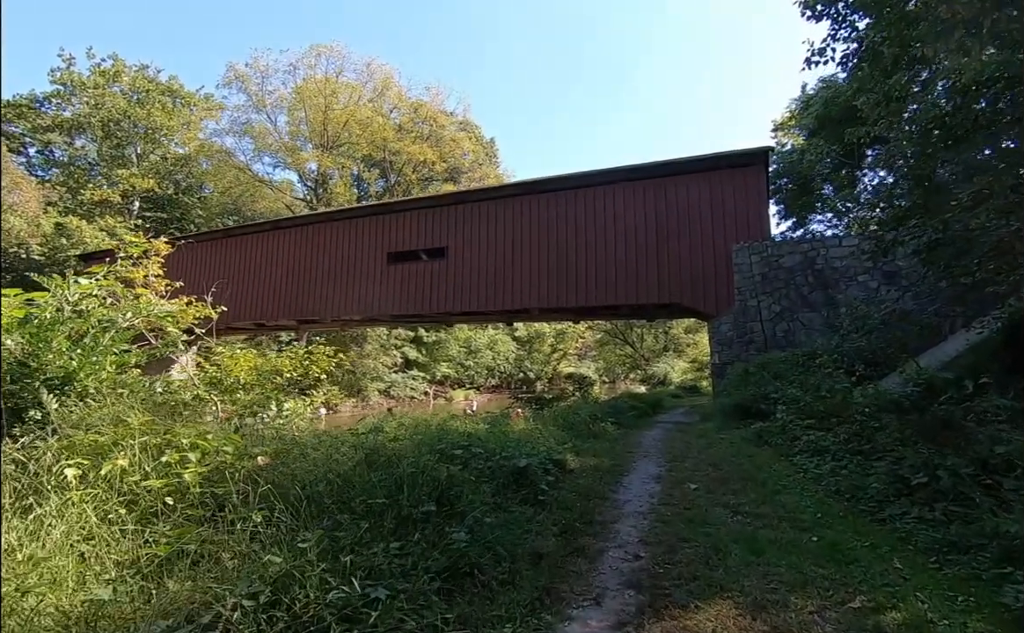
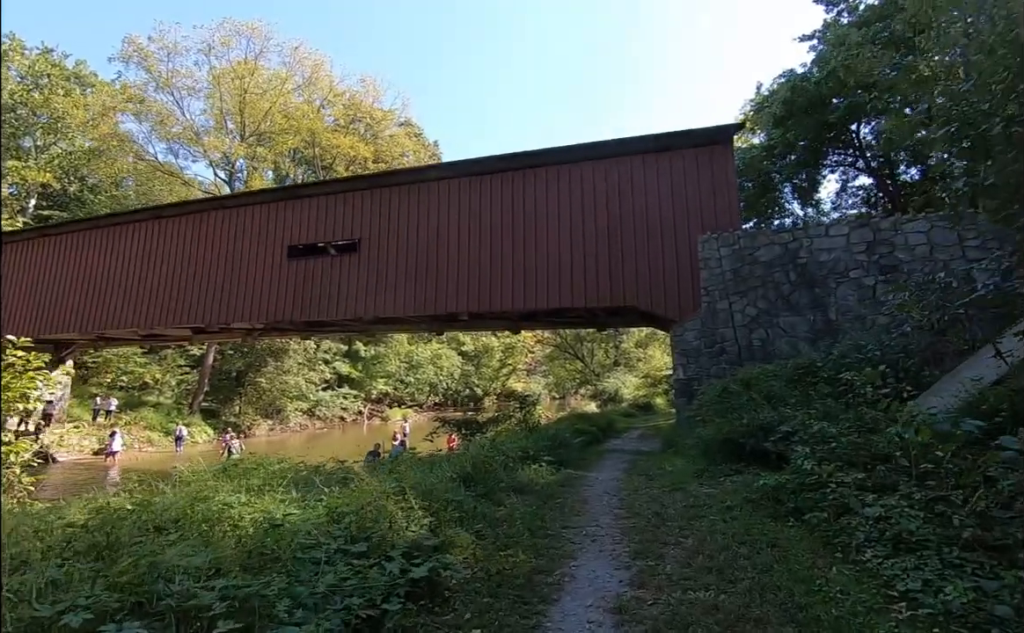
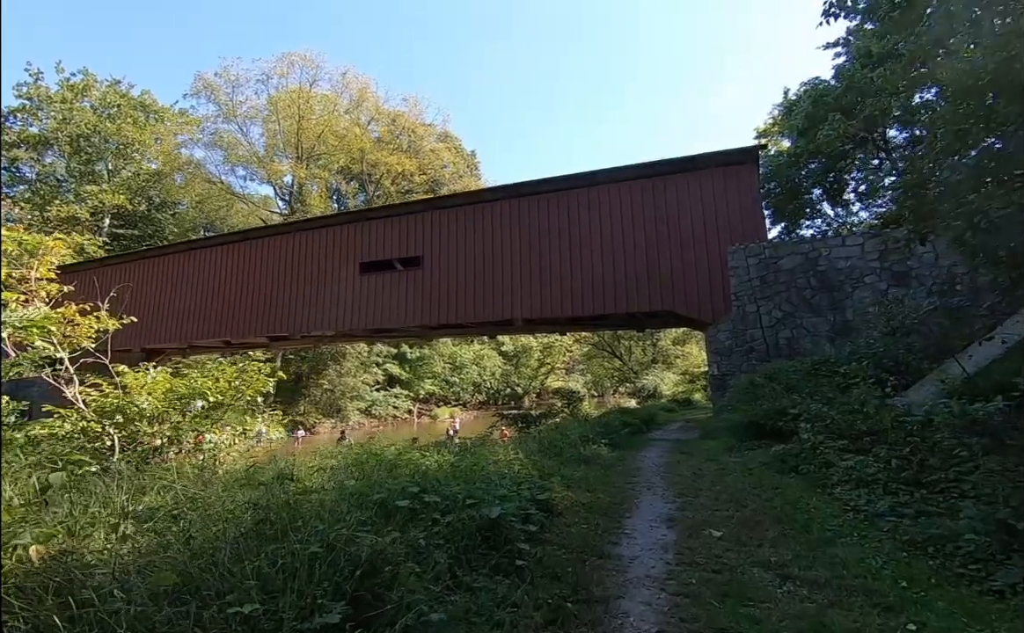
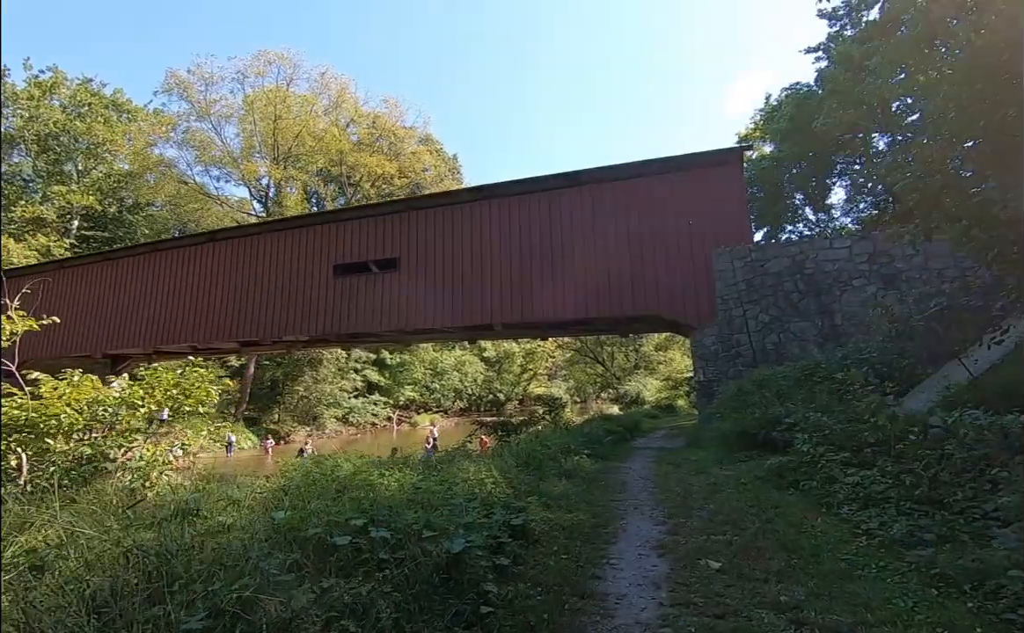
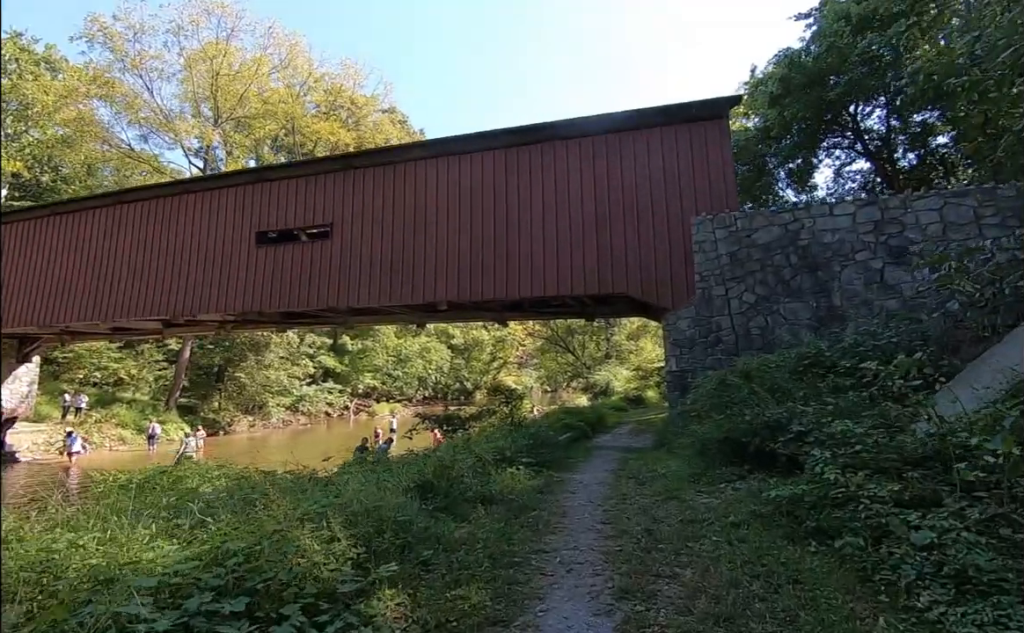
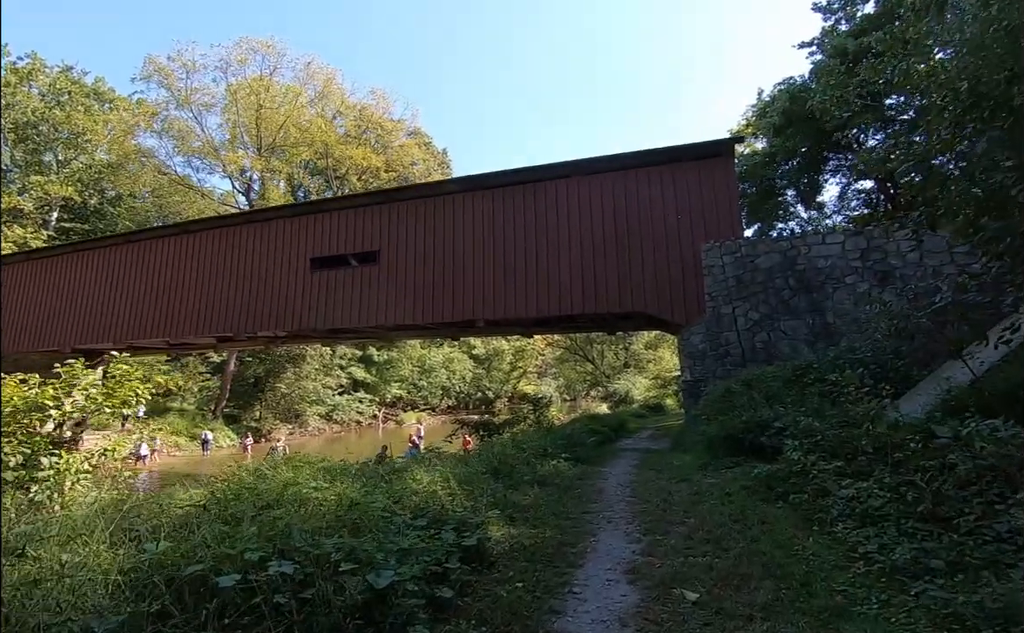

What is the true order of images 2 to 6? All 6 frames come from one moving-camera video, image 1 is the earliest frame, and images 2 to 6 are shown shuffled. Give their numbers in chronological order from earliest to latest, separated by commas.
3, 4, 6, 2, 5
